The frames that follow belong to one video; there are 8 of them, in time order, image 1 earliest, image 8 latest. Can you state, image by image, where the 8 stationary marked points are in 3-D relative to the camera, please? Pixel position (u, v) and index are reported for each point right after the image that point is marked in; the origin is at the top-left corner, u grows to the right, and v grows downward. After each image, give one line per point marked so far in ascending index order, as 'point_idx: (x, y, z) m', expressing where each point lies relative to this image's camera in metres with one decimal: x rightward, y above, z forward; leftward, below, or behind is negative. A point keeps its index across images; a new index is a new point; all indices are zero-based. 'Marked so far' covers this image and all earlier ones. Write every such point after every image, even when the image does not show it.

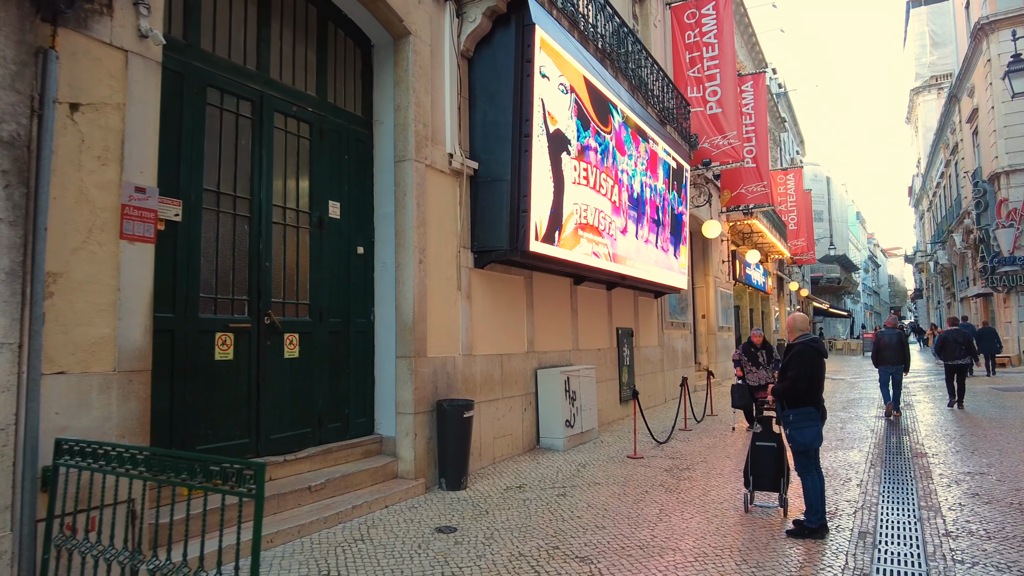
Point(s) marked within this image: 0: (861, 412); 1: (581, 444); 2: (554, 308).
0: (+6.6, -2.3, +12.4) m
1: (+0.9, -2.0, +8.3) m
2: (+0.5, -0.3, +8.7) m
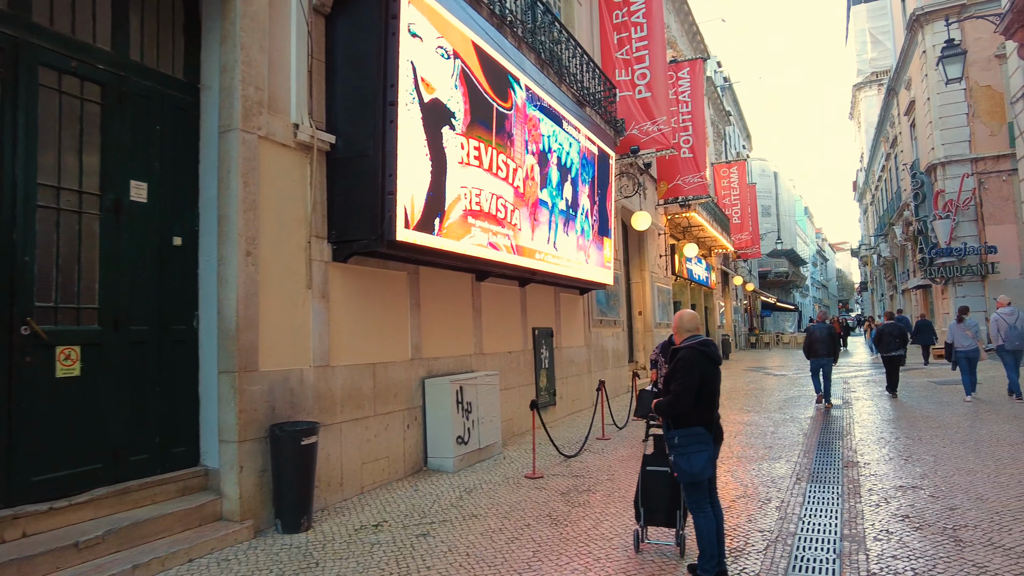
0: (+5.1, -2.1, +11.7) m
1: (-0.4, -1.9, +7.3) m
2: (-0.7, -0.2, +7.7) m
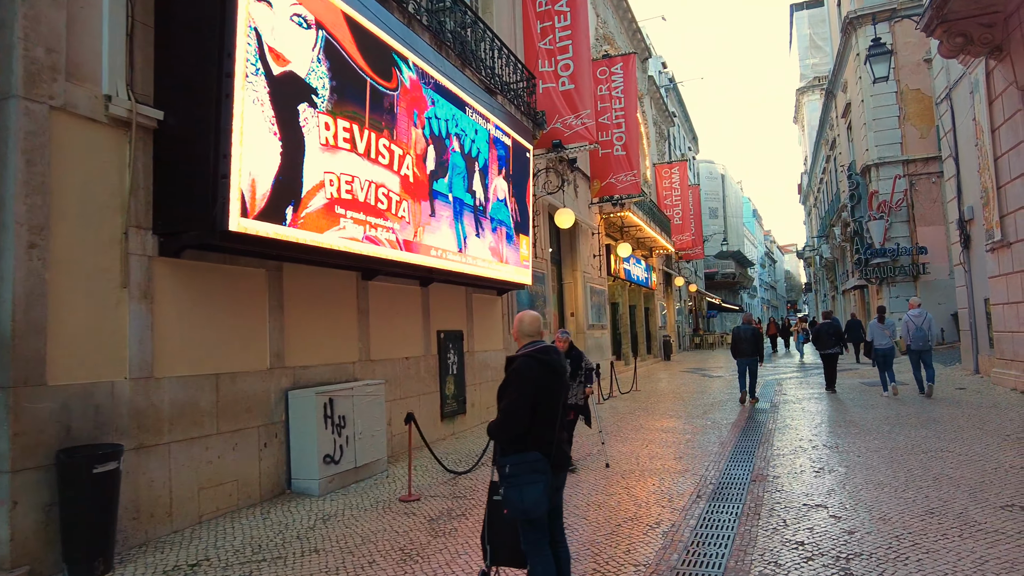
0: (+3.6, -2.1, +11.3) m
1: (-1.6, -1.9, +6.6) m
2: (-1.9, -0.2, +6.9) m
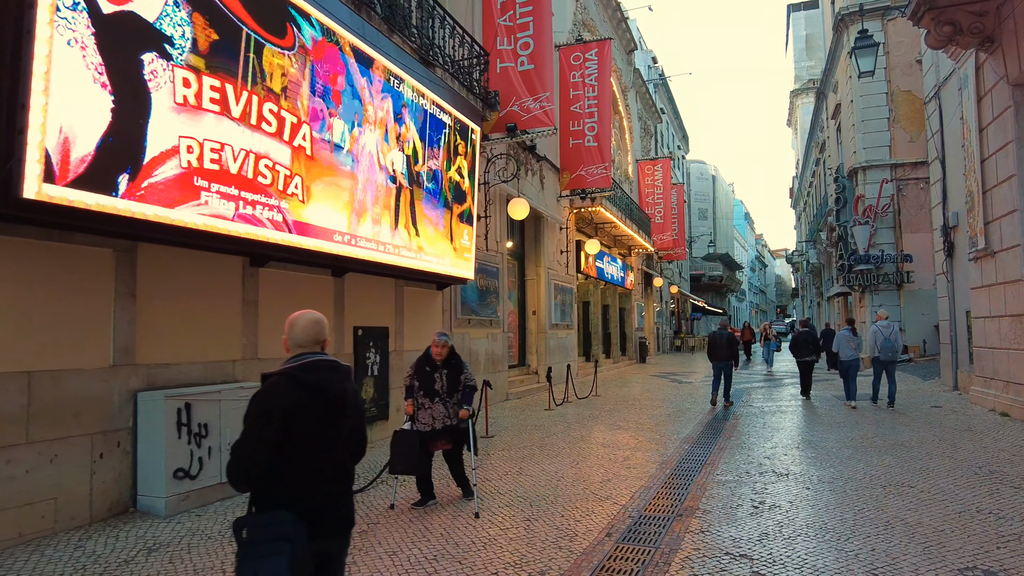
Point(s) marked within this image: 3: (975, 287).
0: (+2.7, -2.2, +10.4) m
1: (-2.5, -1.8, +5.6) m
2: (-2.8, -0.1, +5.9) m
3: (+7.9, 0.0, +11.2) m
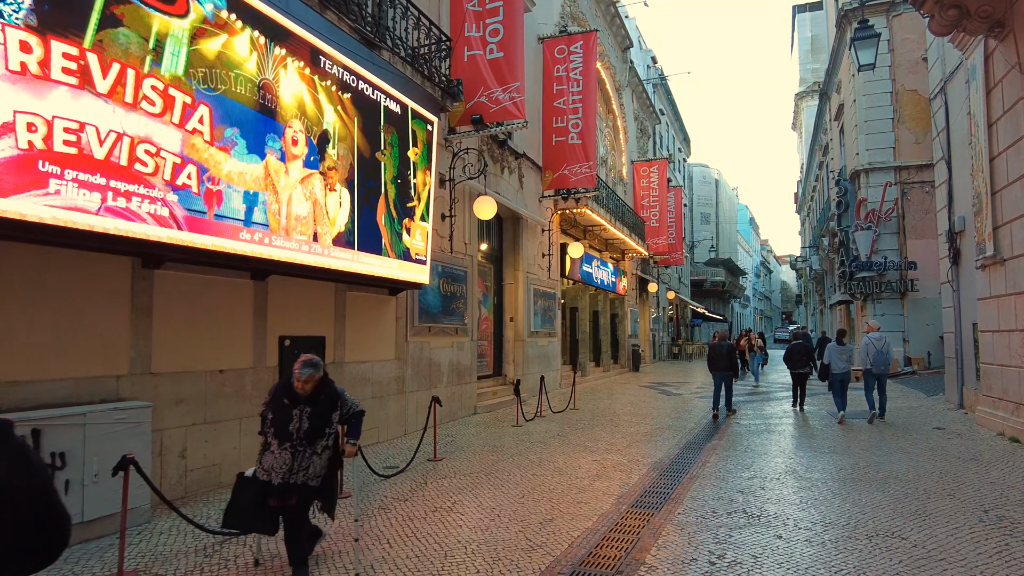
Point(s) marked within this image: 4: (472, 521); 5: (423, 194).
0: (+2.1, -2.3, +9.5) m
1: (-3.1, -1.9, +4.8) m
2: (-3.4, -0.1, +5.1) m
3: (+7.3, -0.2, +10.2) m
4: (-0.3, -2.0, +5.5) m
5: (-1.3, +1.2, +9.0) m
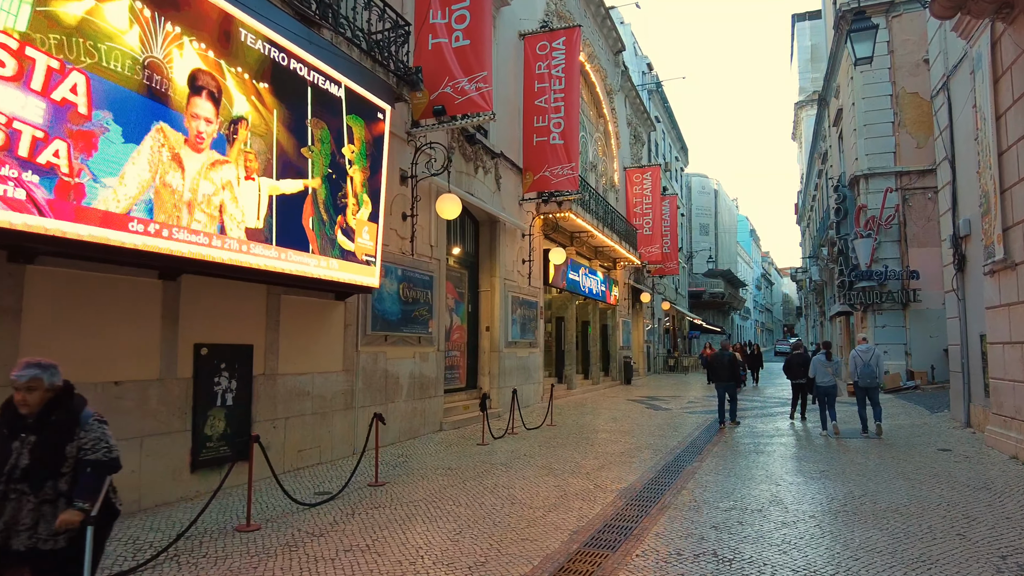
0: (+1.5, -2.4, +8.6) m
1: (-3.7, -1.8, +3.9) m
2: (-4.0, -0.1, +4.2) m
3: (+6.8, -0.3, +9.3) m
4: (-0.9, -2.0, +4.6) m
5: (-1.8, +1.2, +8.1) m
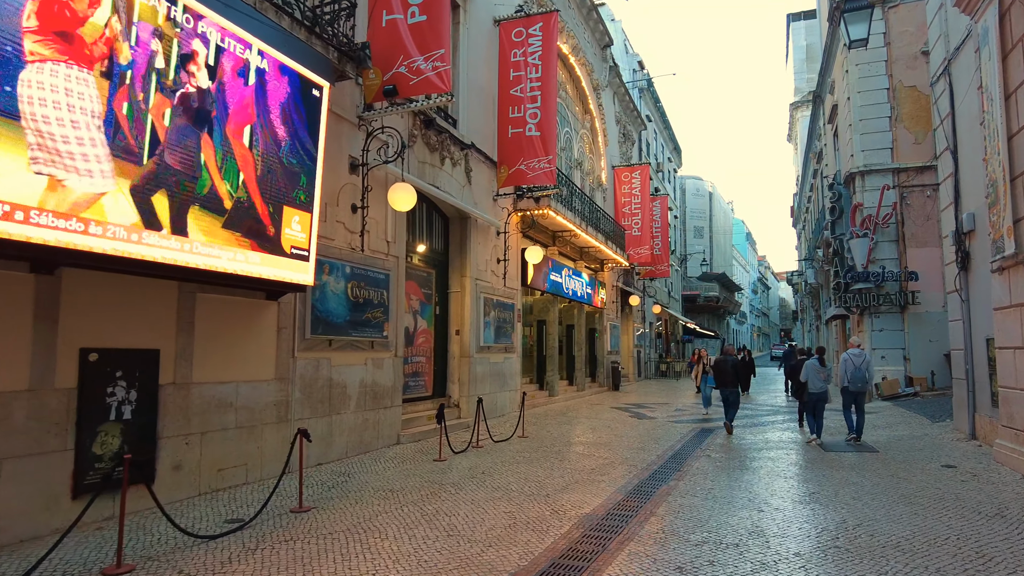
0: (+1.0, -2.3, +7.7) m
1: (-4.2, -1.8, +3.0) m
2: (-4.5, 0.0, +3.3) m
3: (+6.3, -0.2, +8.5) m
4: (-1.4, -1.9, +3.7) m
5: (-2.3, +1.2, +7.2) m
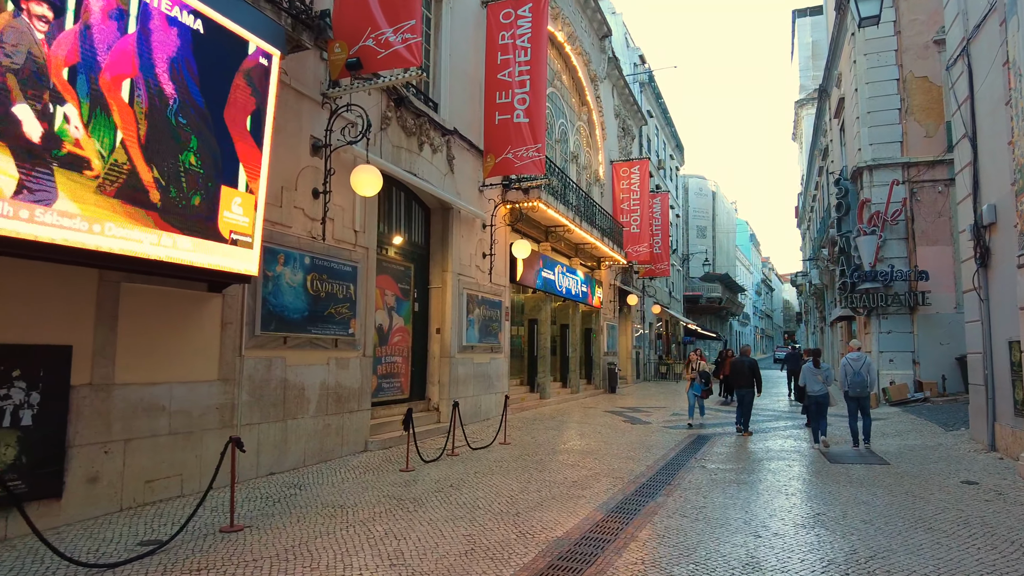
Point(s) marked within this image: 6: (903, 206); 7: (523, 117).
0: (+0.7, -2.3, +6.9) m
1: (-4.5, -1.7, +2.2) m
2: (-4.8, +0.1, +2.5) m
3: (+6.0, -0.2, +7.6) m
4: (-1.7, -1.8, +2.9) m
5: (-2.6, +1.3, +6.4) m
6: (+10.5, +2.2, +17.7) m
7: (+0.2, +3.3, +12.8) m
